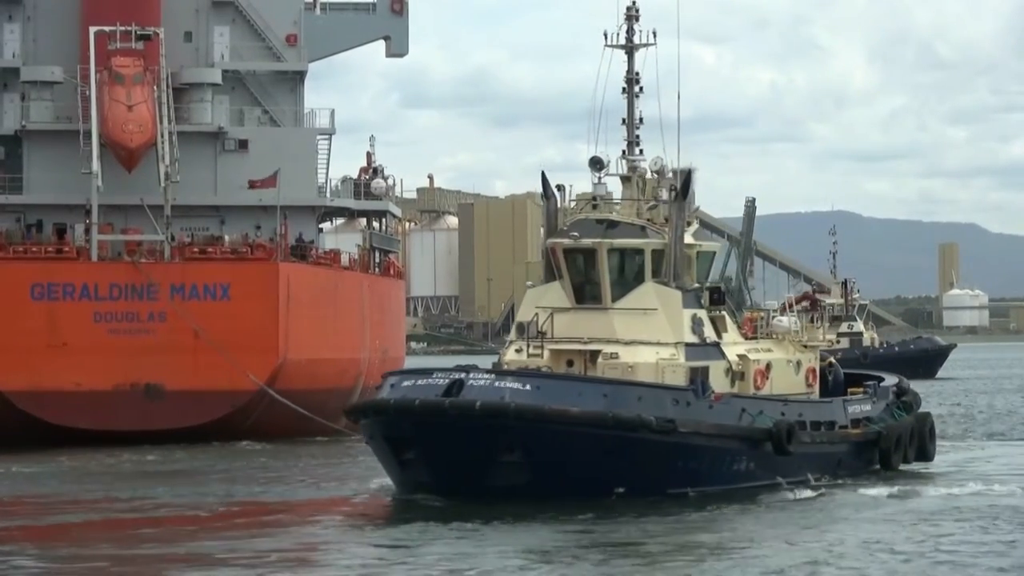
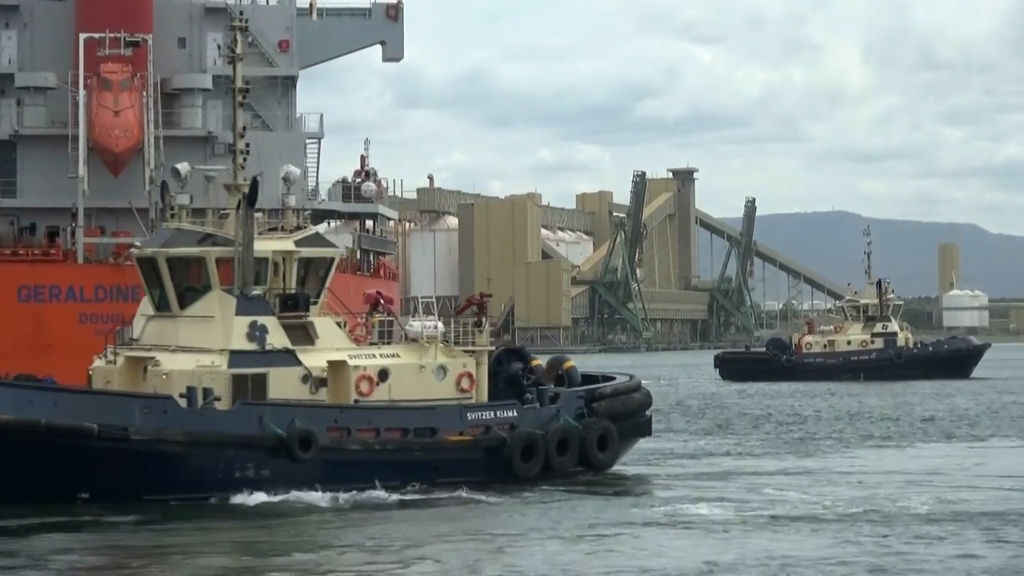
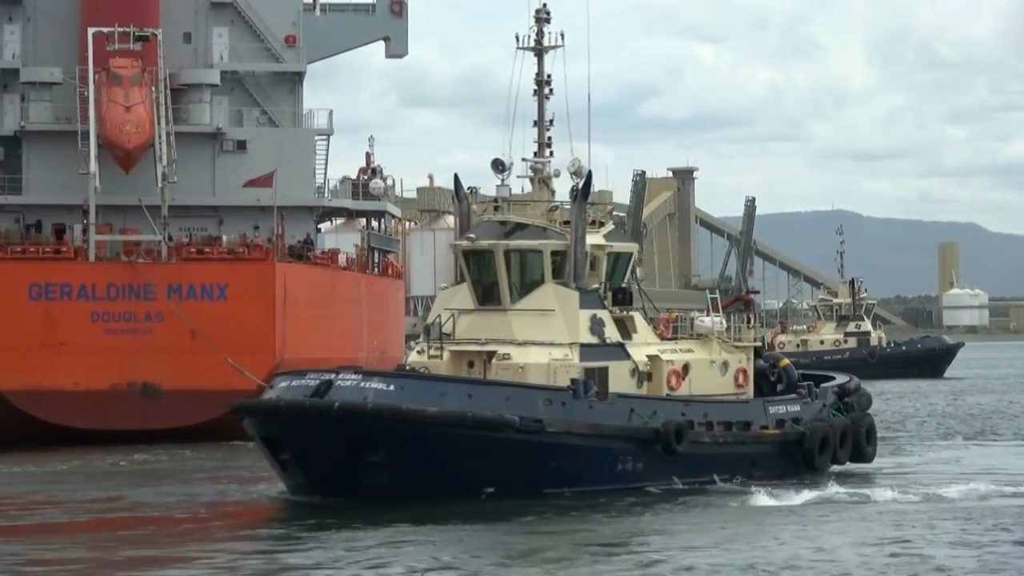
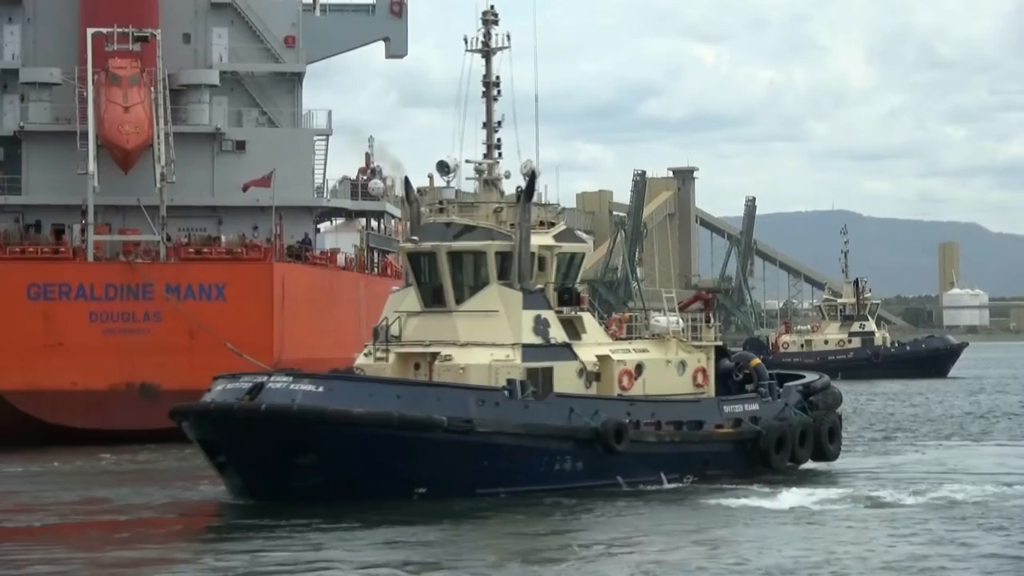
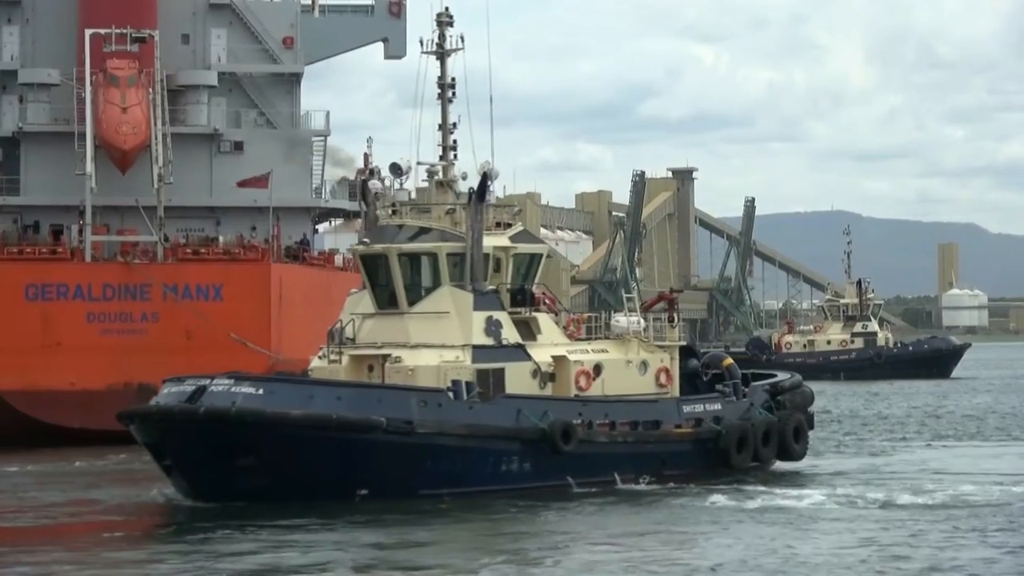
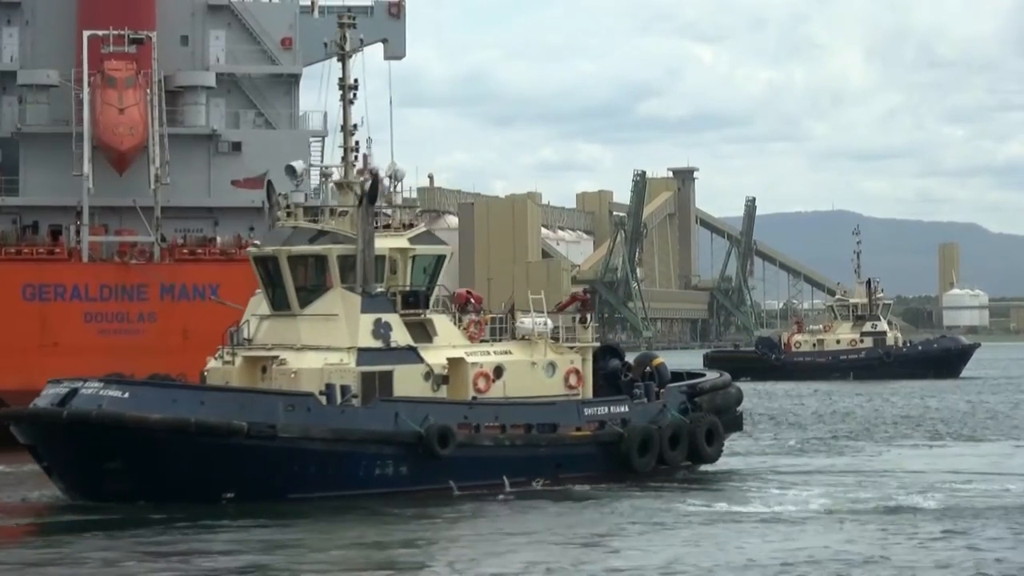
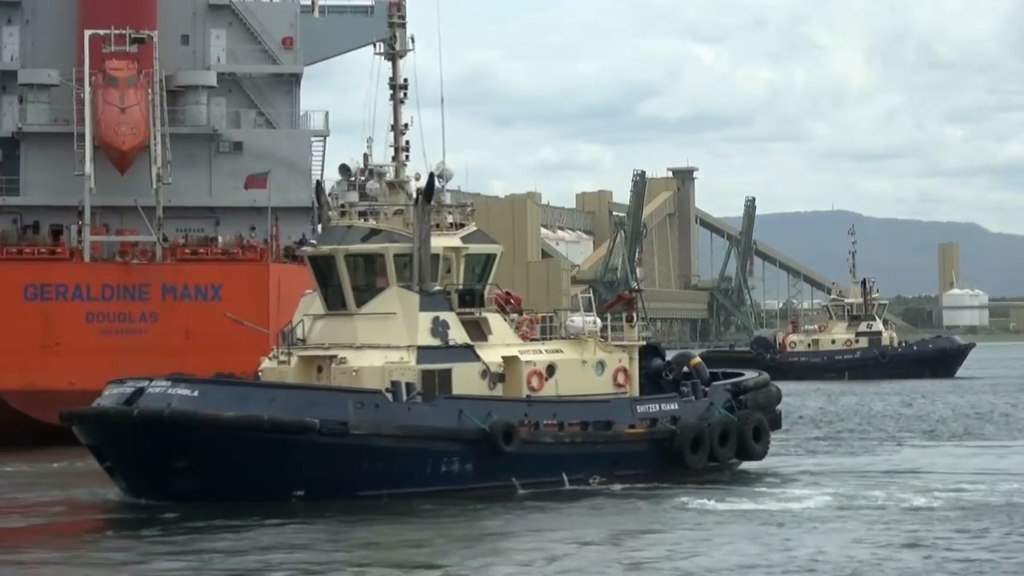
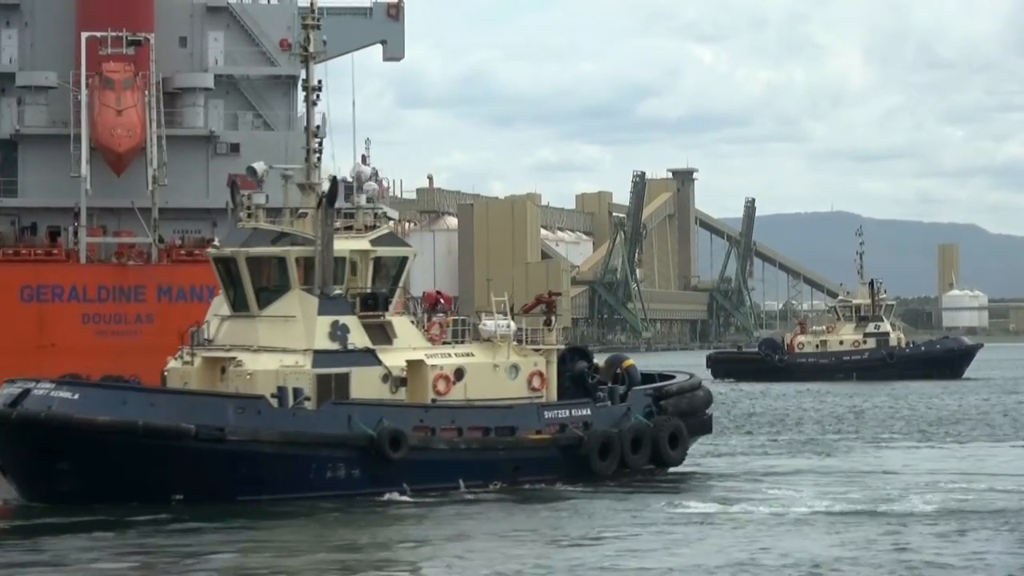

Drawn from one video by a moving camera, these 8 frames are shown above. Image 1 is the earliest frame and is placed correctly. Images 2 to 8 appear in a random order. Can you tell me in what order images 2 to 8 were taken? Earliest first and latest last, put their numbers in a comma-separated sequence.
3, 4, 5, 7, 6, 8, 2
